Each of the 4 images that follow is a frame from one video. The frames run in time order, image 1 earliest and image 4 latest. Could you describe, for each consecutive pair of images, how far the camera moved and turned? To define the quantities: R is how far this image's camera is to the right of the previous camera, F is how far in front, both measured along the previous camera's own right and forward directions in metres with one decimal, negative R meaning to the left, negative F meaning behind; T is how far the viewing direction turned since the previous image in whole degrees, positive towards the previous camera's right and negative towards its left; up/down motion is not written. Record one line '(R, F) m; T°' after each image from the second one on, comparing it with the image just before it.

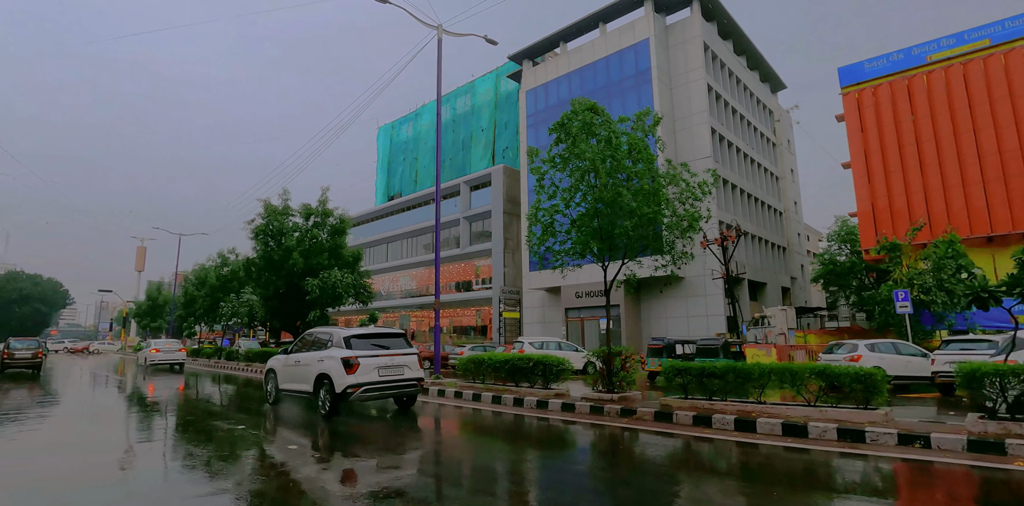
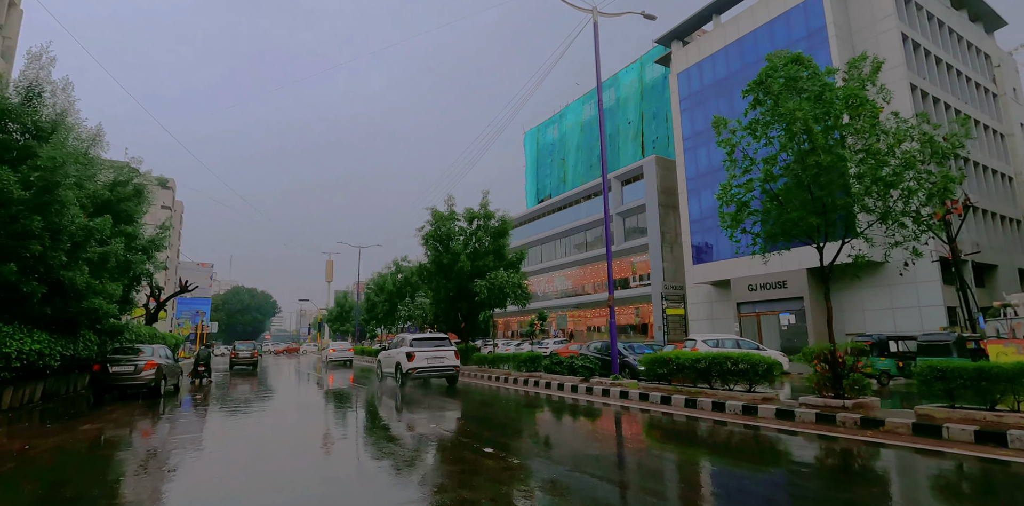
(-0.7, +0.6) m; -16°
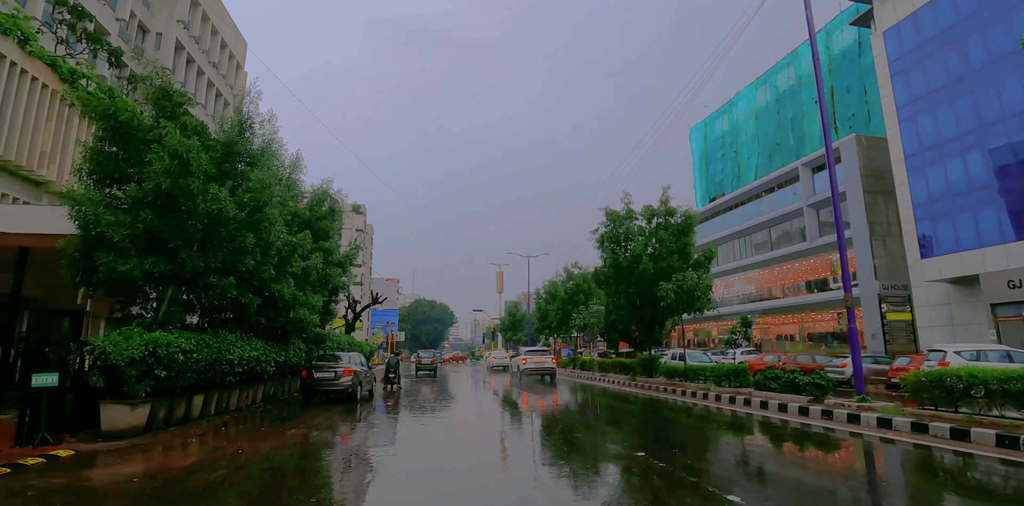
(-0.6, +1.2) m; -17°
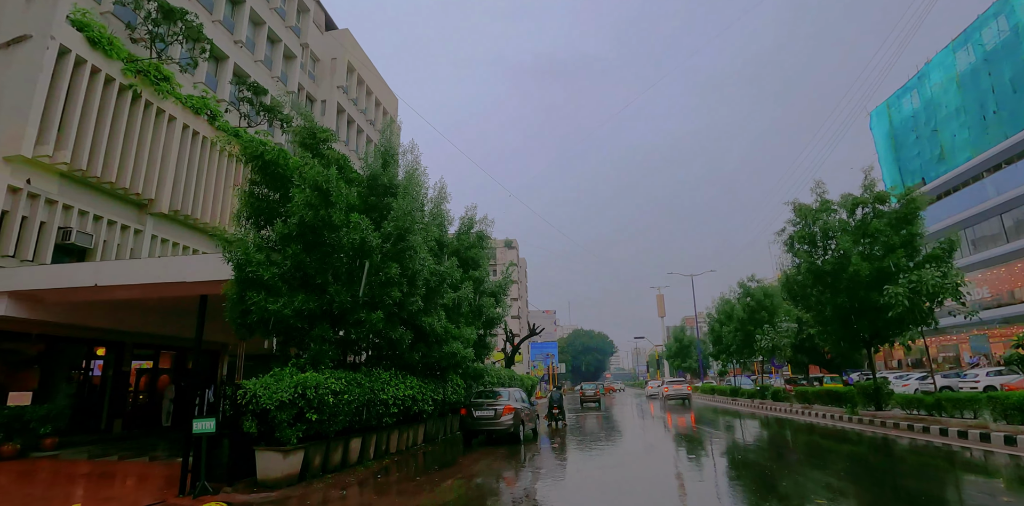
(-0.3, +1.6) m; -16°
